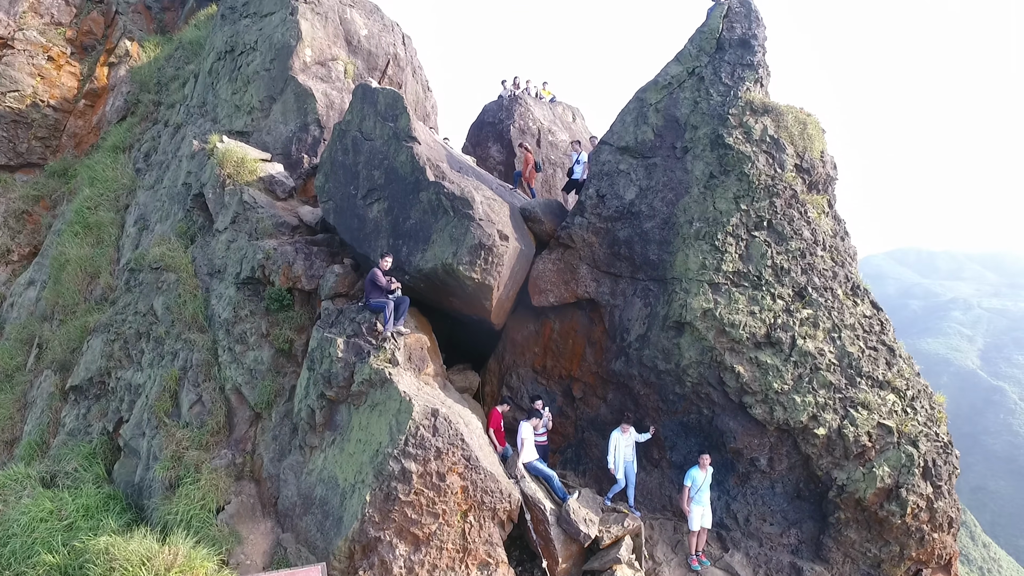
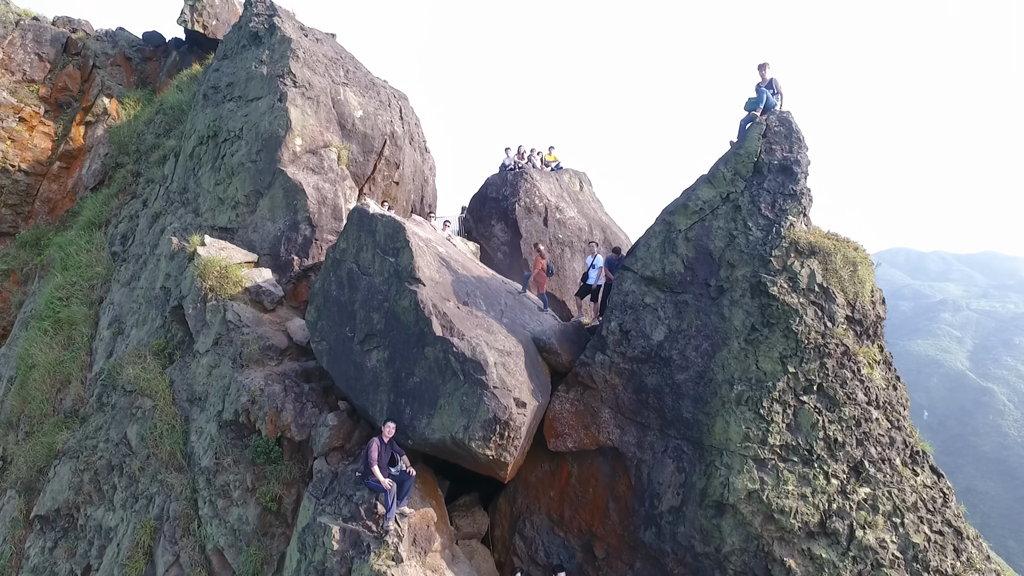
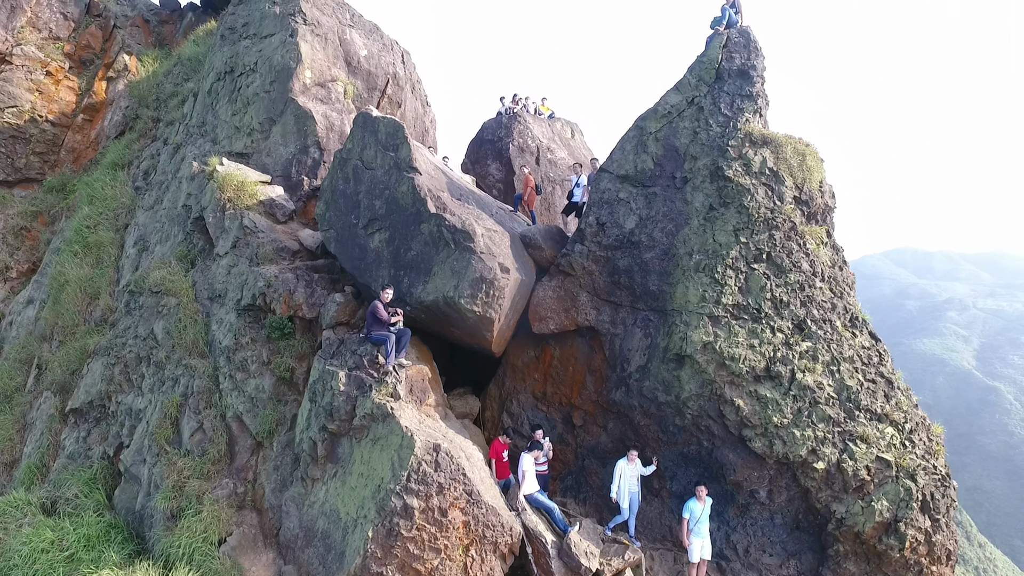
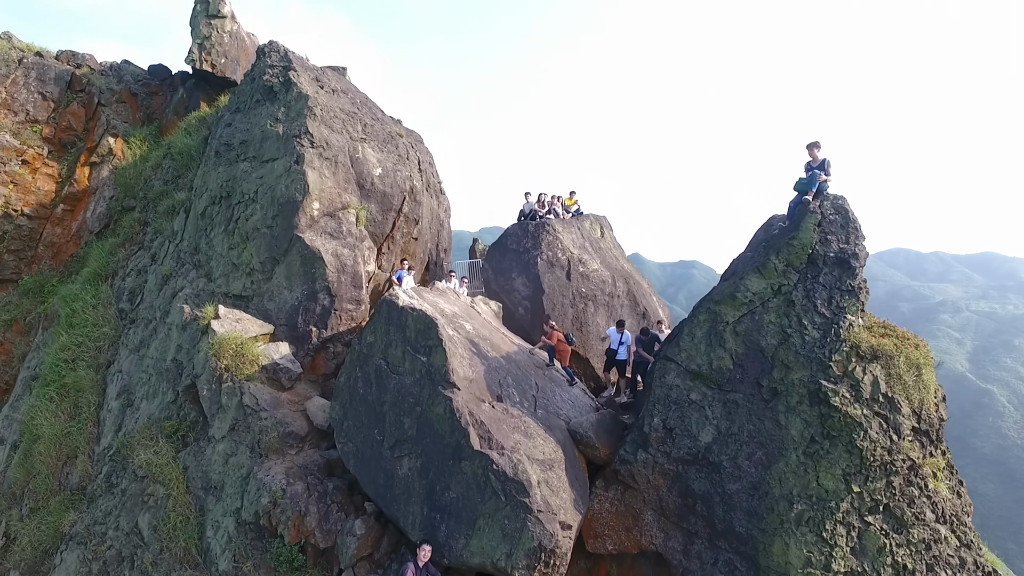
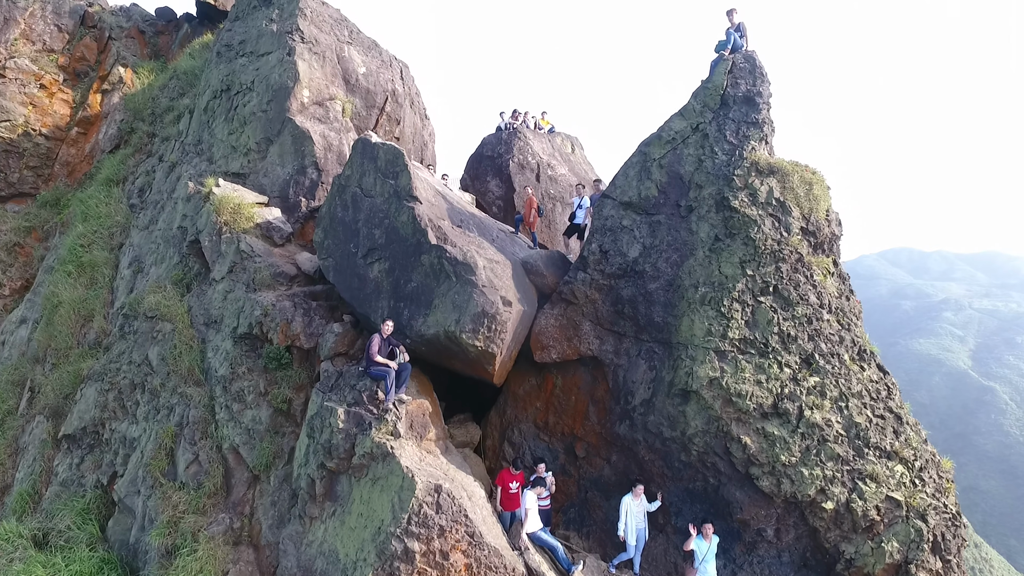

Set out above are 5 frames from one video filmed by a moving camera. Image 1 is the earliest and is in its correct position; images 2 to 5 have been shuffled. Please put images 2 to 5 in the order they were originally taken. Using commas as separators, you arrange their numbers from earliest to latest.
3, 5, 2, 4
